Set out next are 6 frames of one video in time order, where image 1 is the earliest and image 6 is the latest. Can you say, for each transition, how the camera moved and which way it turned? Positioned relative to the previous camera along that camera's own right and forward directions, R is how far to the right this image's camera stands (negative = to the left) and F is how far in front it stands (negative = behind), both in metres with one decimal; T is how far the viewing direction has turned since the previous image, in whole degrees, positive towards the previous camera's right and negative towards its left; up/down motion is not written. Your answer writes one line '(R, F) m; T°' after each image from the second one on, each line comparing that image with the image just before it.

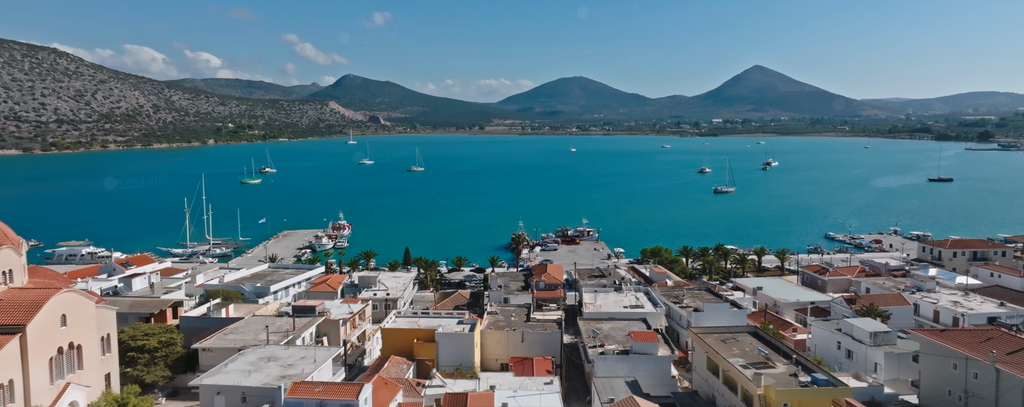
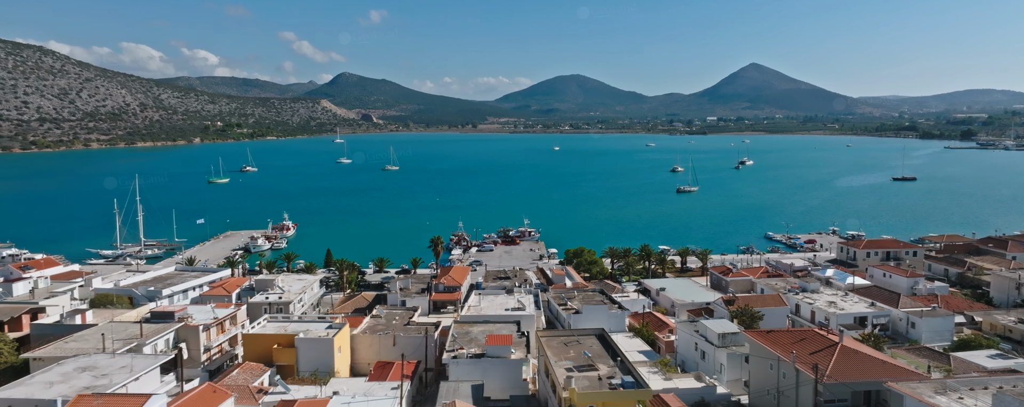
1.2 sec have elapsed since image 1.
(+2.9, -0.1) m; +2°
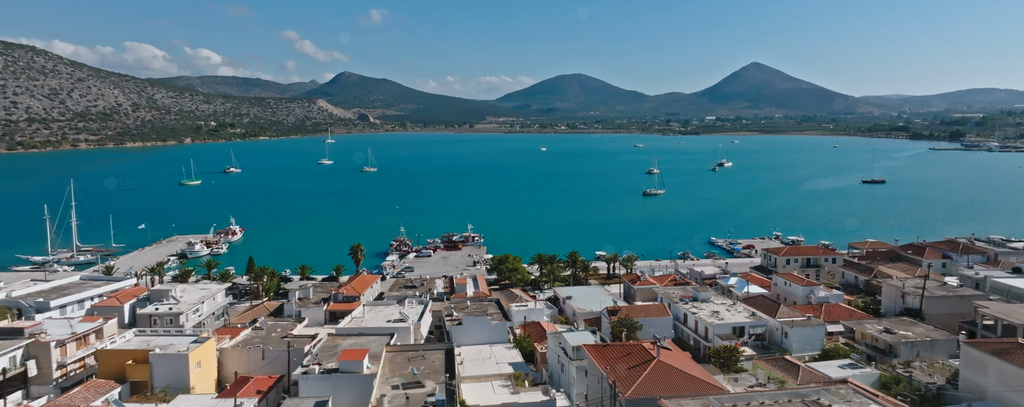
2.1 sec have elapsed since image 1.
(+3.0, -0.1) m; +2°
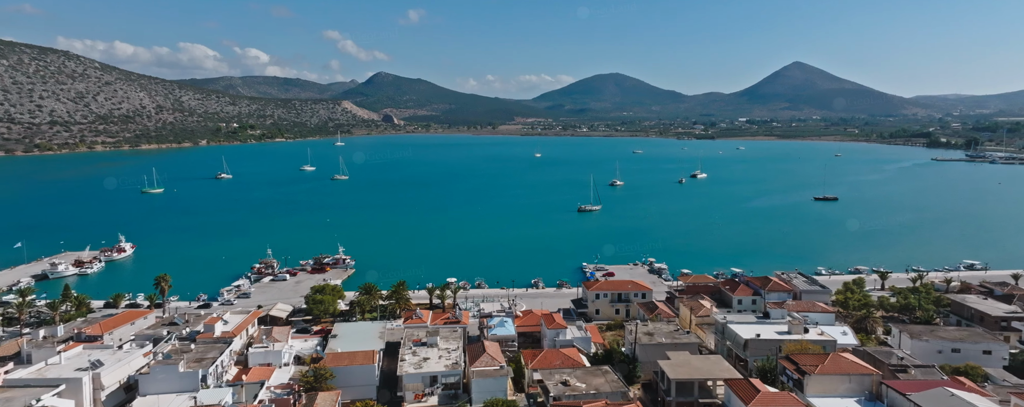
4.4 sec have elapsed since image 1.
(+8.8, -0.4) m; +1°
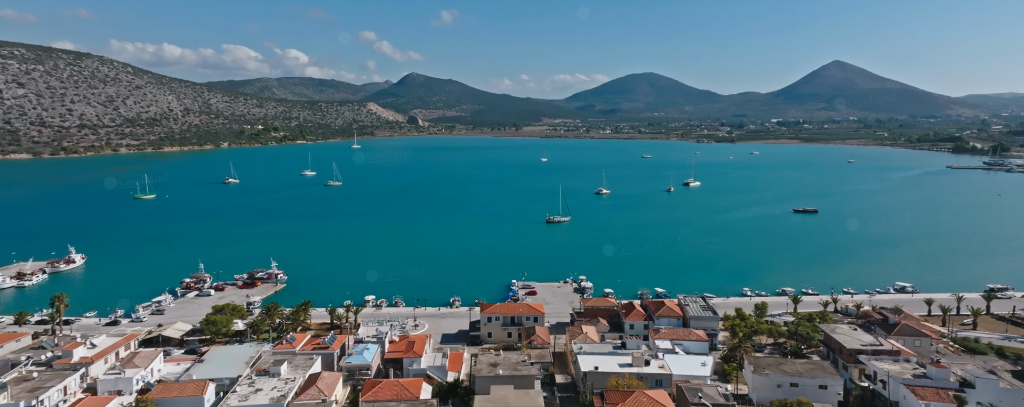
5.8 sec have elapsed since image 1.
(+5.6, -0.4) m; 0°
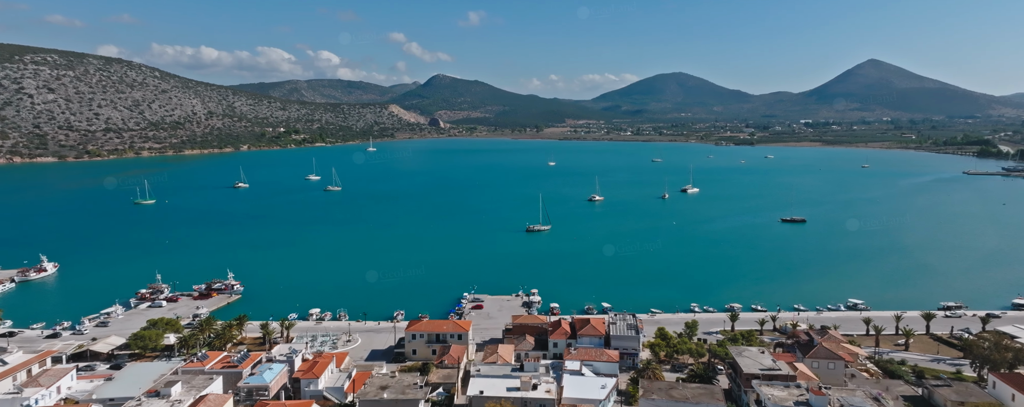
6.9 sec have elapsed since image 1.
(+4.2, -0.3) m; -1°
